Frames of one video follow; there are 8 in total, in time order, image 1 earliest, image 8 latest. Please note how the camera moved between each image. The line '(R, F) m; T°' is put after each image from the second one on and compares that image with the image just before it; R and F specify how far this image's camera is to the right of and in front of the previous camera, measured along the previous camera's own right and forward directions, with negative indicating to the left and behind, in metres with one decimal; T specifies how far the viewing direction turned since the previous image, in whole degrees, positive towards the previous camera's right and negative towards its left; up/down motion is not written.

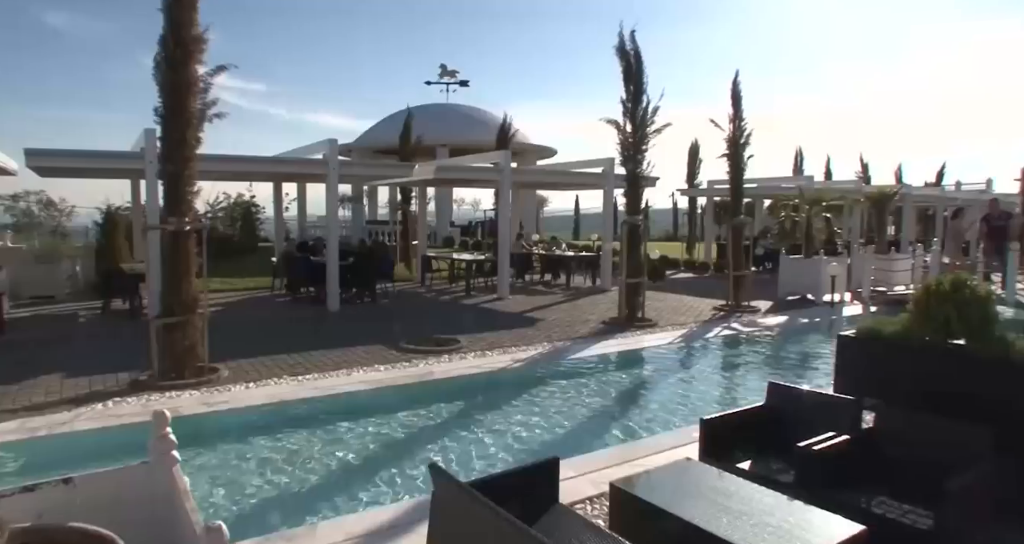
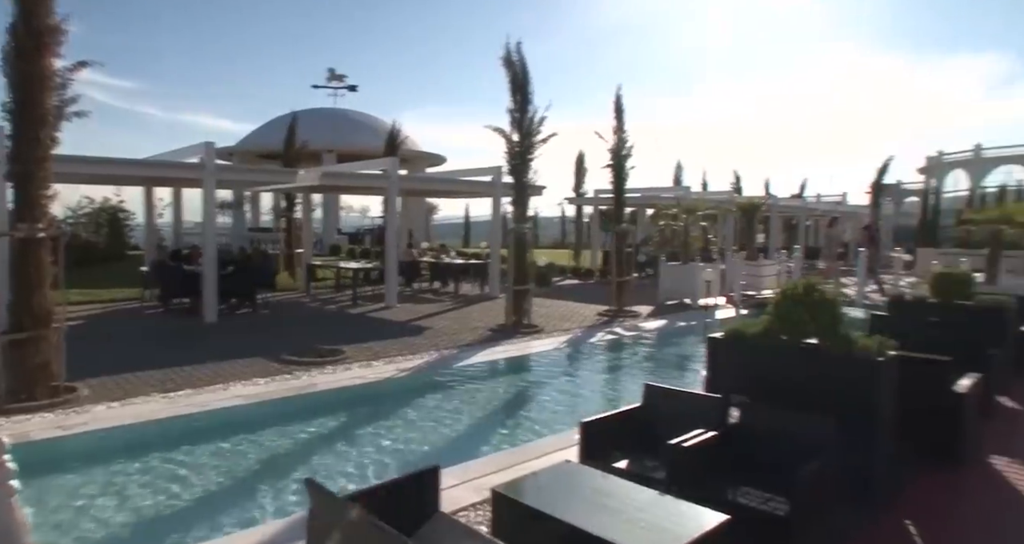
(+0.2, 0.0) m; +8°
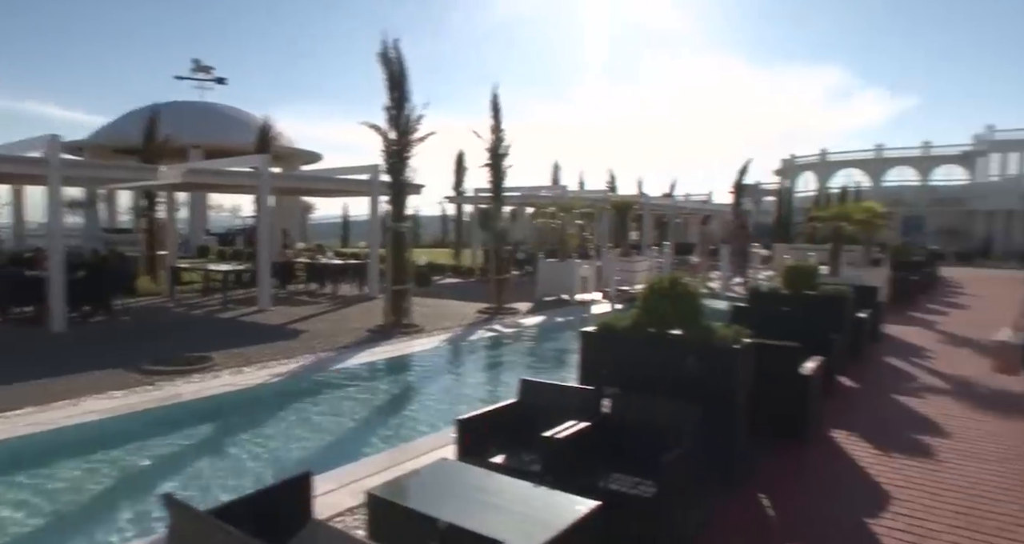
(+0.3, 0.0) m; +8°
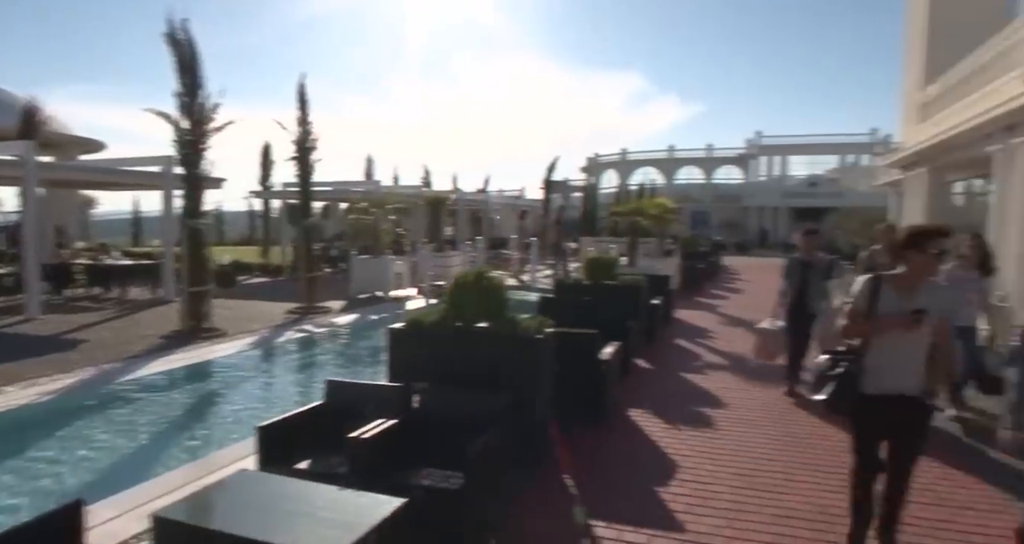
(+0.5, 0.0) m; +11°
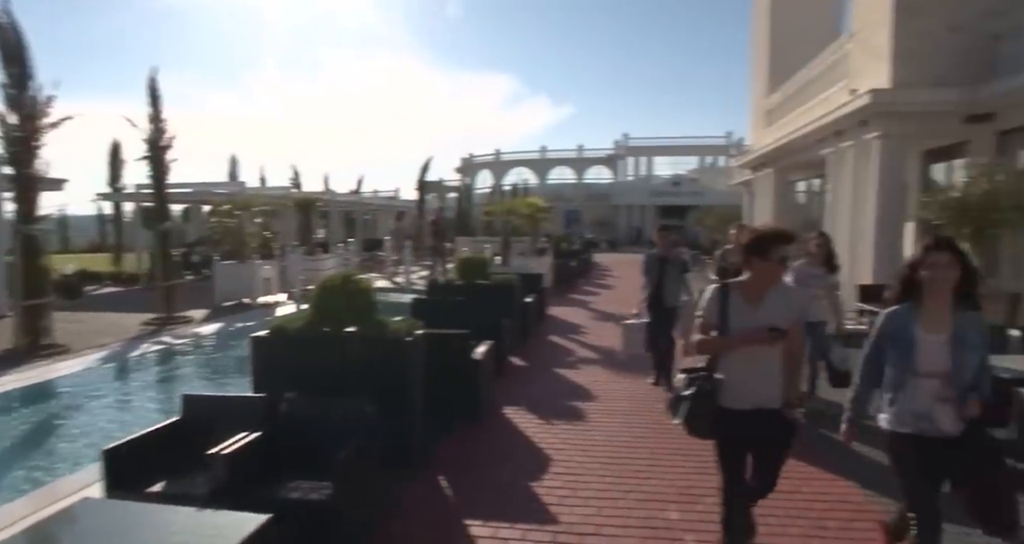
(+0.4, 0.0) m; +7°
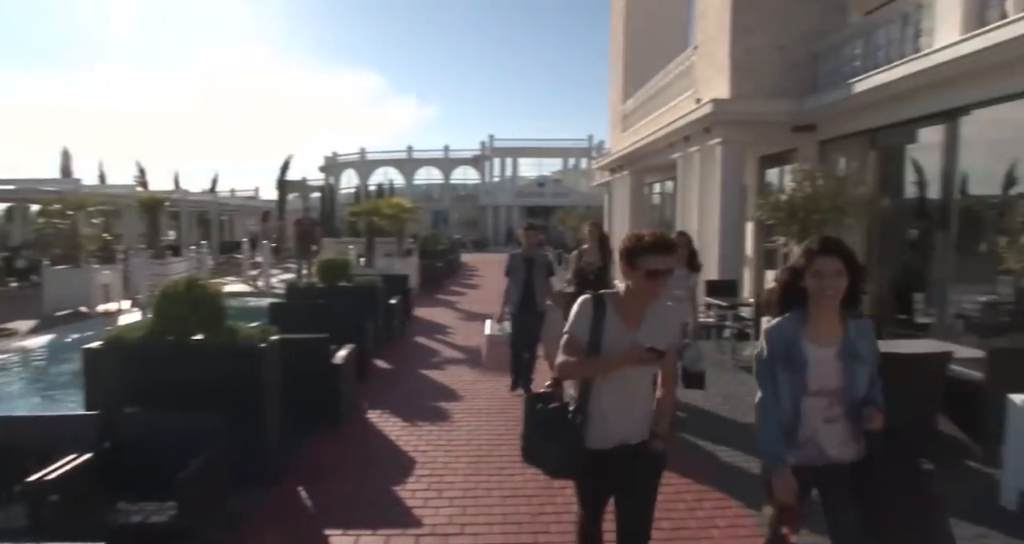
(+0.4, 0.0) m; +8°
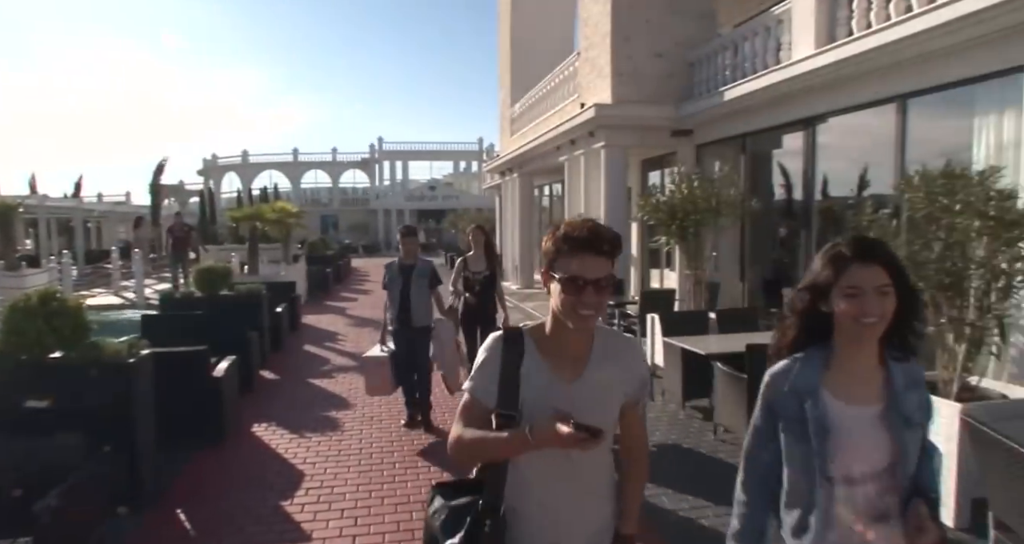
(+0.3, 0.0) m; +7°
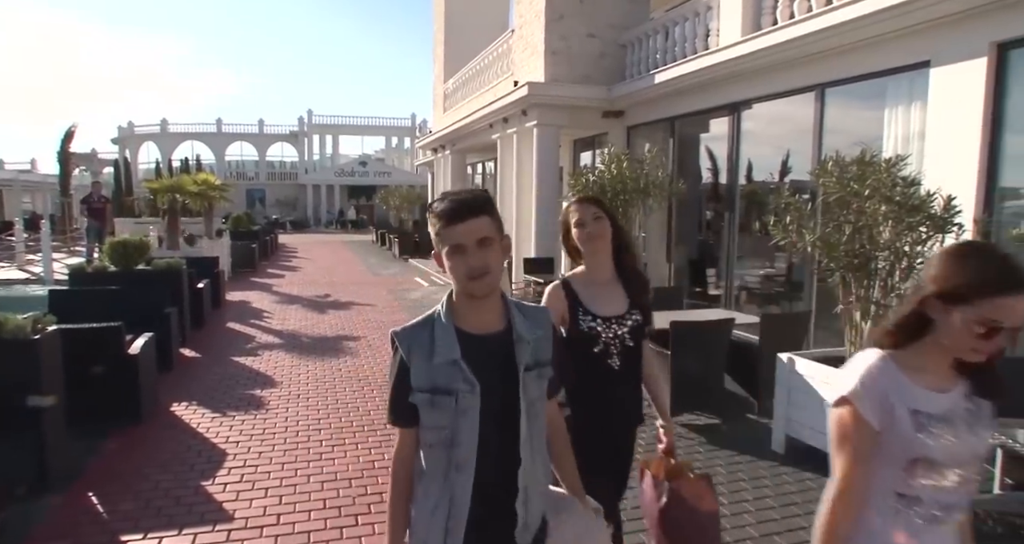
(+0.1, 0.0) m; +5°
